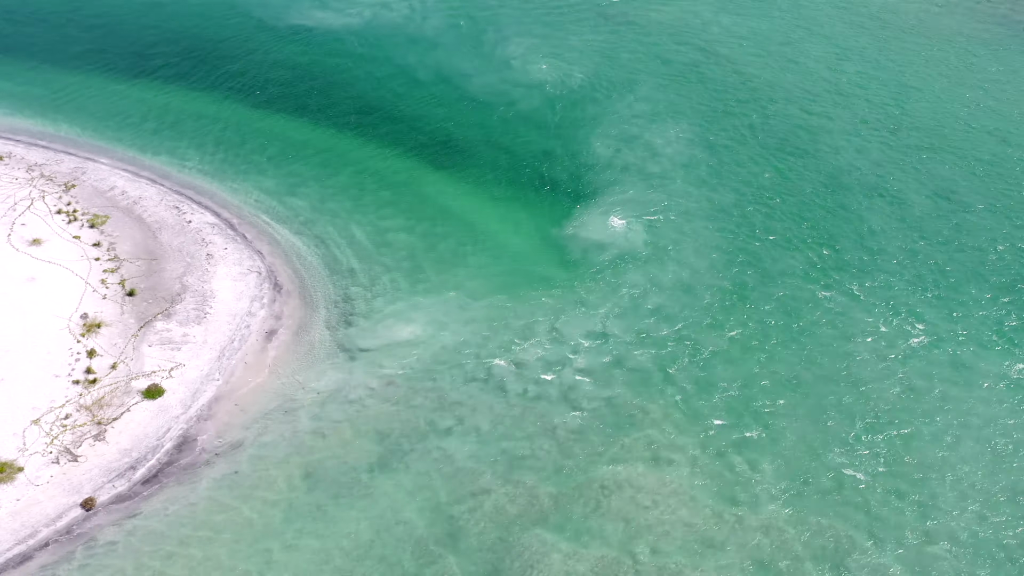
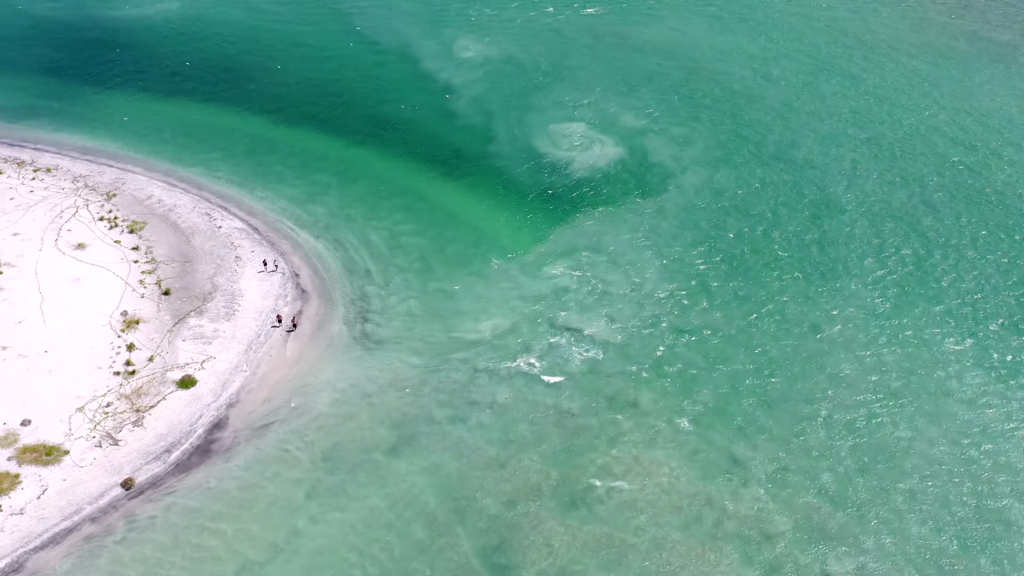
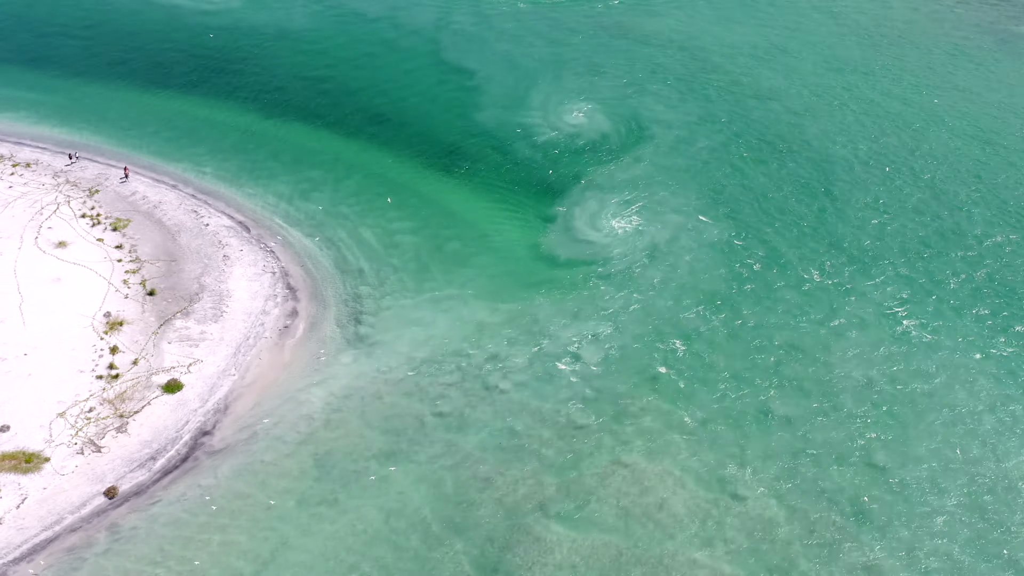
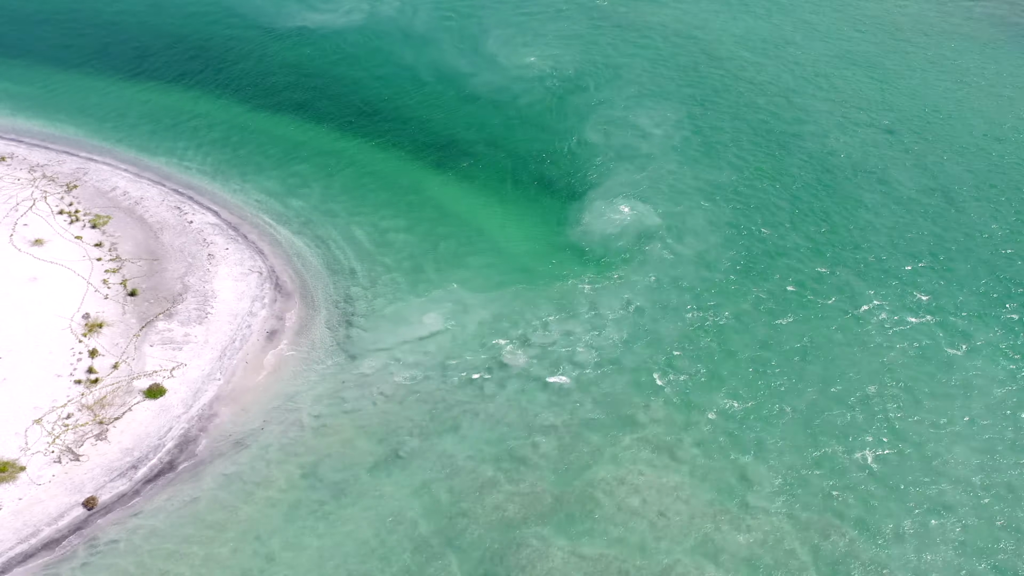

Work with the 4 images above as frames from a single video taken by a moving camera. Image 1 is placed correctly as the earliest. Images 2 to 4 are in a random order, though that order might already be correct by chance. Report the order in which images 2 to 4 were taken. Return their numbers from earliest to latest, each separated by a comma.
4, 3, 2
